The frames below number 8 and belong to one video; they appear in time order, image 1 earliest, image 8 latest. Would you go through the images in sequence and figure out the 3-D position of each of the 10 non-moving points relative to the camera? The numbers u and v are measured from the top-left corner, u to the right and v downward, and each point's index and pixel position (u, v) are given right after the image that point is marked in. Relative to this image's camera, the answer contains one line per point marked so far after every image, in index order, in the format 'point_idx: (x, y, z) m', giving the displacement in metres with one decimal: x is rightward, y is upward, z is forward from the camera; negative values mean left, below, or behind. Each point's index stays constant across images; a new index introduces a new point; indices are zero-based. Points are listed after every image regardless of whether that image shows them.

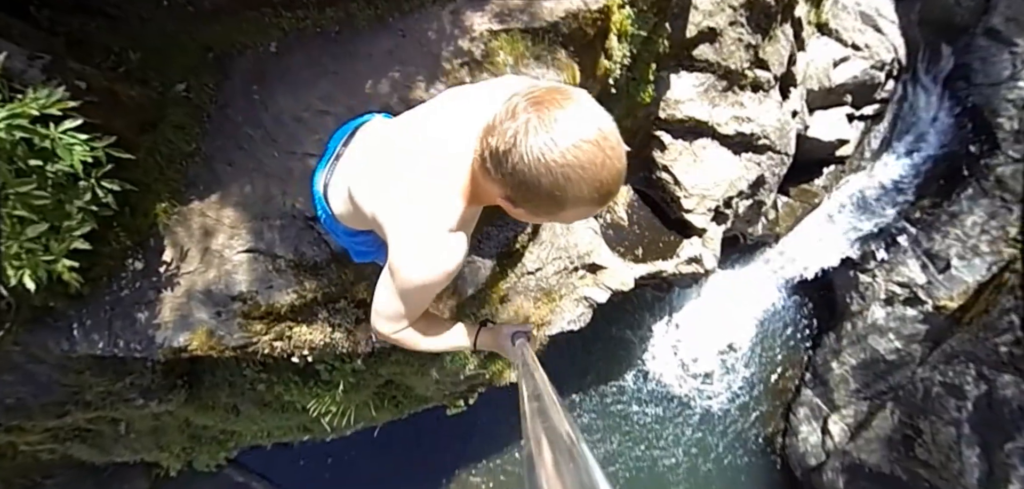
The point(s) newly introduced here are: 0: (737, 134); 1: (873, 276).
0: (+1.3, +0.7, +2.9) m
1: (+2.7, -0.3, +3.7) m
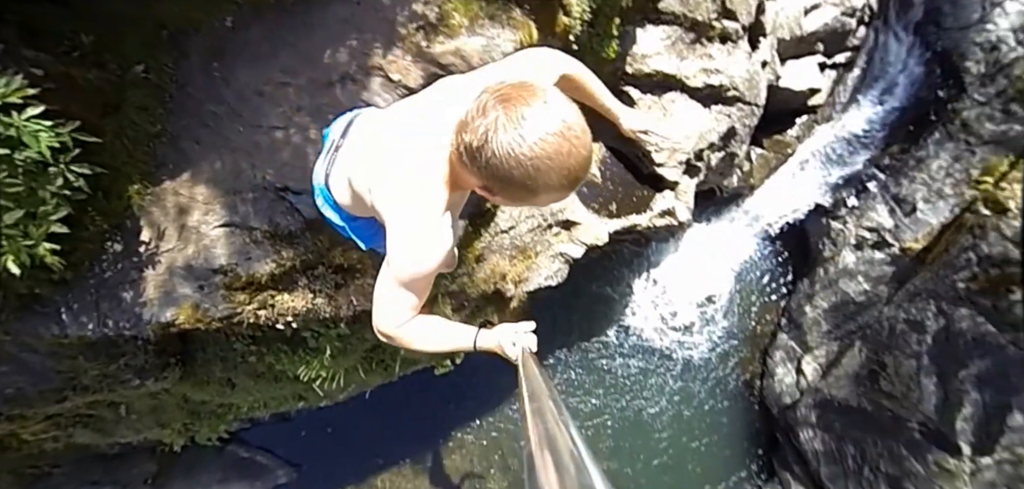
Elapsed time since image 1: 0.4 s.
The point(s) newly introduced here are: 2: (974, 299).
0: (+1.2, +0.9, +3.0) m
1: (+2.5, +0.1, +3.9) m
2: (+2.8, -0.4, +3.0) m
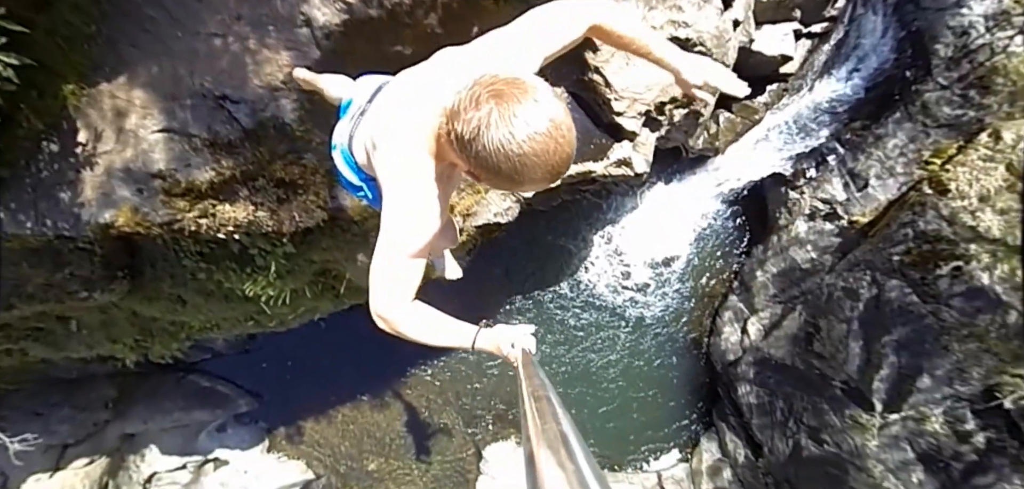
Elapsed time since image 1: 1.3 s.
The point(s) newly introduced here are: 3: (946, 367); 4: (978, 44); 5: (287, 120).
0: (+0.9, +1.2, +3.0) m
1: (+2.2, +0.4, +4.0) m
2: (+2.5, -0.2, +3.2) m
3: (+2.5, -0.7, +3.0) m
4: (+3.3, +1.5, +3.7) m
5: (-0.8, +0.4, +1.8) m
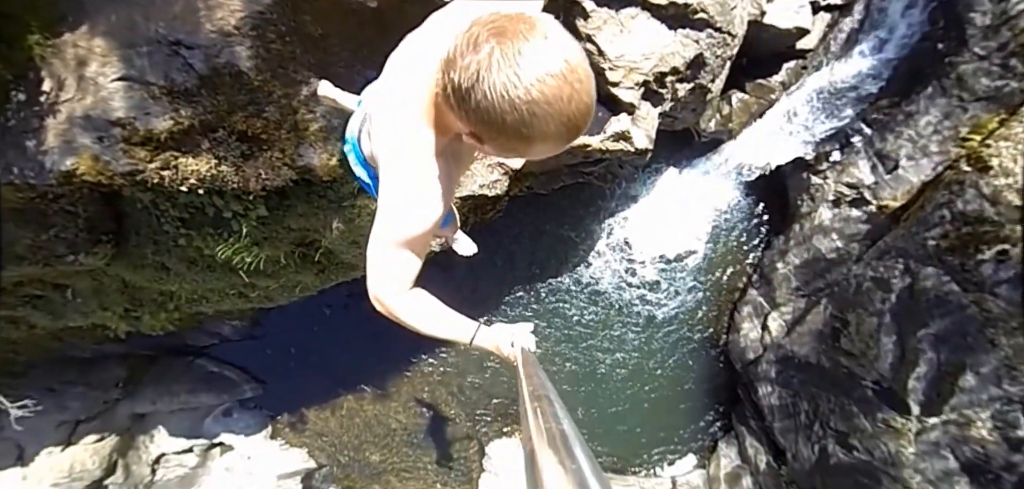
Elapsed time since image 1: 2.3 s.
0: (+0.9, +1.3, +2.9) m
1: (+2.2, +0.5, +3.7) m
2: (+2.4, -0.1, +2.9) m
3: (+2.5, -0.6, +2.7) m
4: (+3.3, +1.6, +3.4) m
5: (-0.9, +0.6, +1.8) m
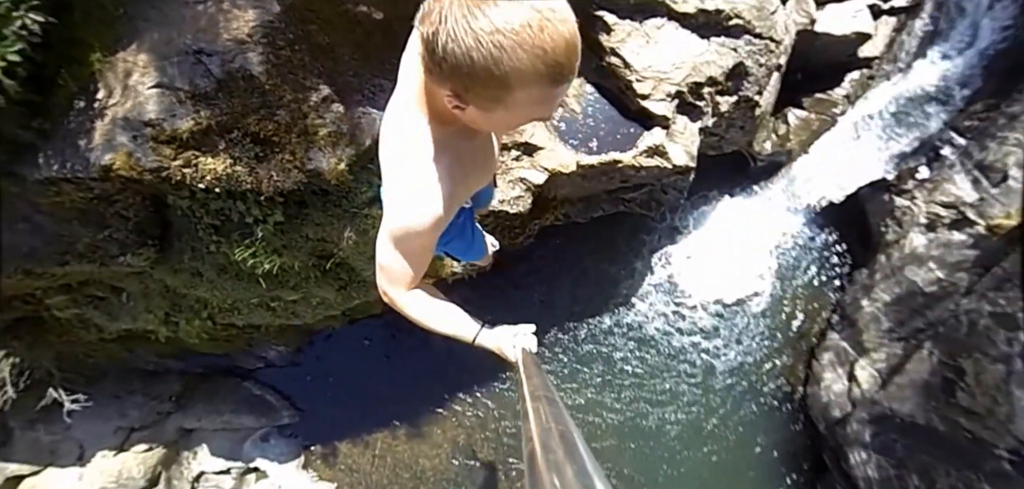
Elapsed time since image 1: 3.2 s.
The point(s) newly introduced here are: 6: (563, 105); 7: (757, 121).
0: (+1.0, +1.2, +2.8) m
1: (+2.5, +0.3, +3.2) m
2: (+2.5, -0.1, +2.3) m
3: (+2.5, -0.6, +1.9) m
4: (+3.5, +1.4, +2.8) m
5: (-1.0, +0.7, +2.0) m
6: (+0.3, +0.7, +2.8) m
7: (+1.5, +0.8, +3.2) m
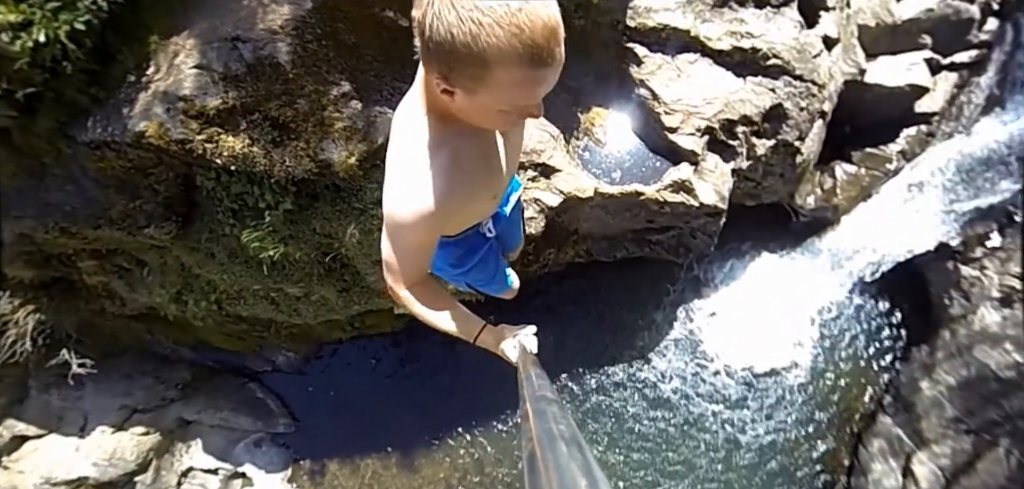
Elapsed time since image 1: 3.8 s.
0: (+1.2, +1.0, +2.7) m
1: (+2.6, -0.1, +2.8) m
2: (+2.4, -0.4, +1.9) m
3: (+2.3, -0.8, +1.4) m
4: (+3.7, +0.9, +2.4) m
5: (-1.0, +0.8, +2.2) m
6: (+0.4, +0.6, +2.7) m
7: (+1.7, +0.4, +3.0) m
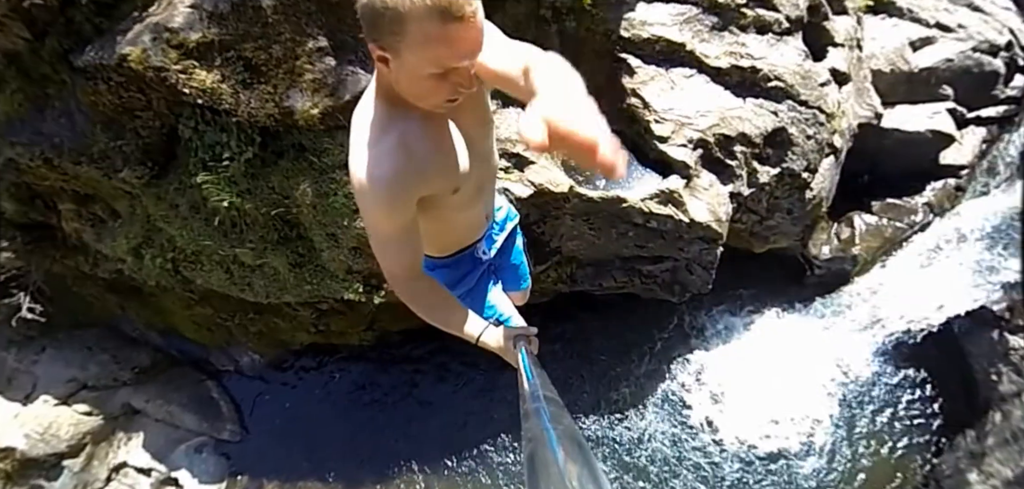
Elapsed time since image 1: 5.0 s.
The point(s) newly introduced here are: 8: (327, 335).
0: (+1.2, +0.9, +2.7) m
1: (+2.4, -0.4, +2.4) m
2: (+2.1, -0.4, +1.4) m
3: (+1.9, -0.7, +0.9) m
4: (+3.6, +0.6, +2.1) m
5: (-1.0, +1.0, +2.3) m
6: (+0.3, +0.5, +2.7) m
7: (+1.6, +0.2, +2.8) m
8: (-1.1, -0.5, +3.1) m
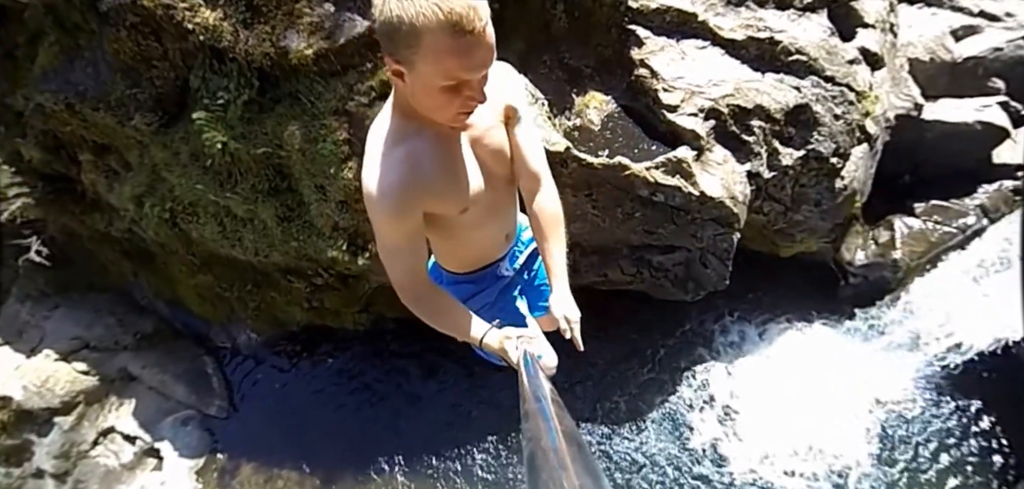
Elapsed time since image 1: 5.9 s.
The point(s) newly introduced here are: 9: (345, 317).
0: (+1.2, +0.9, +2.5) m
1: (+2.3, -0.4, +2.0) m
2: (+2.0, -0.3, +1.0) m
3: (+1.7, -0.5, +0.6) m
4: (+3.5, +0.6, +1.7) m
5: (-1.0, +1.2, +2.4) m
6: (+0.4, +0.6, +2.6) m
7: (+1.6, +0.2, +2.5) m
8: (-1.1, -0.4, +3.0) m
9: (-1.0, -0.4, +3.0) m
